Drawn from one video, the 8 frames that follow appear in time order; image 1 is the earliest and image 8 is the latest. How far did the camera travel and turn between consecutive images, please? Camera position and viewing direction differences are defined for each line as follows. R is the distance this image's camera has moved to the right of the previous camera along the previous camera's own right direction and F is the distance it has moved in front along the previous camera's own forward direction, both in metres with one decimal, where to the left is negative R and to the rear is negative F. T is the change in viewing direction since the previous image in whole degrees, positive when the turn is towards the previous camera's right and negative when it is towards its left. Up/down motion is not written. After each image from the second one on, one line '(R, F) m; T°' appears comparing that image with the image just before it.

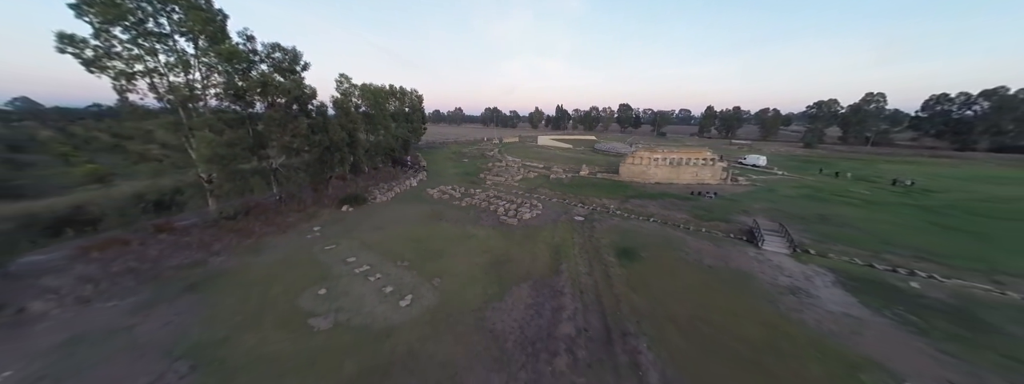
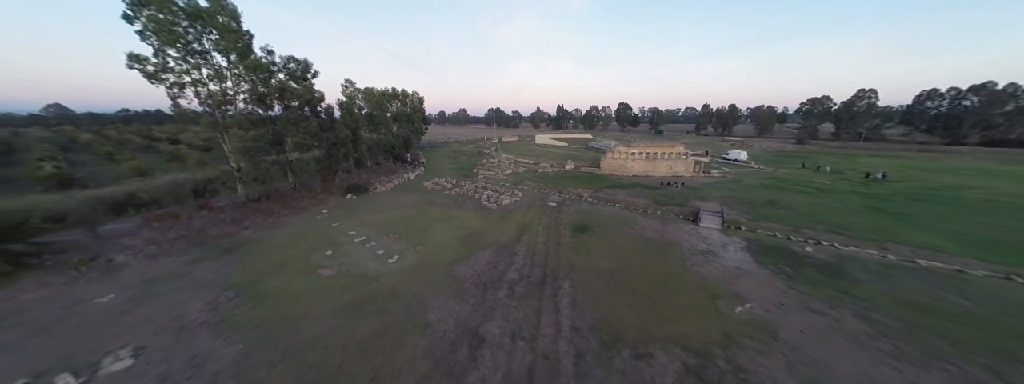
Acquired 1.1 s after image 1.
(+1.7, -2.1) m; -1°
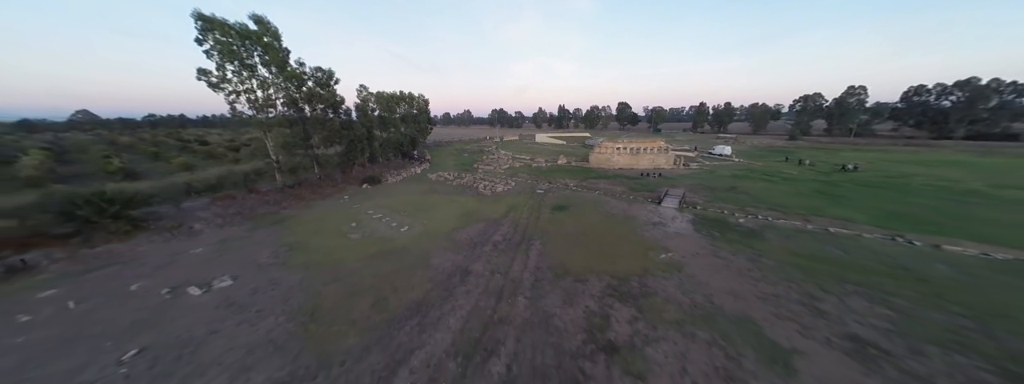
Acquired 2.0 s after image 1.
(+1.0, -2.6) m; -1°
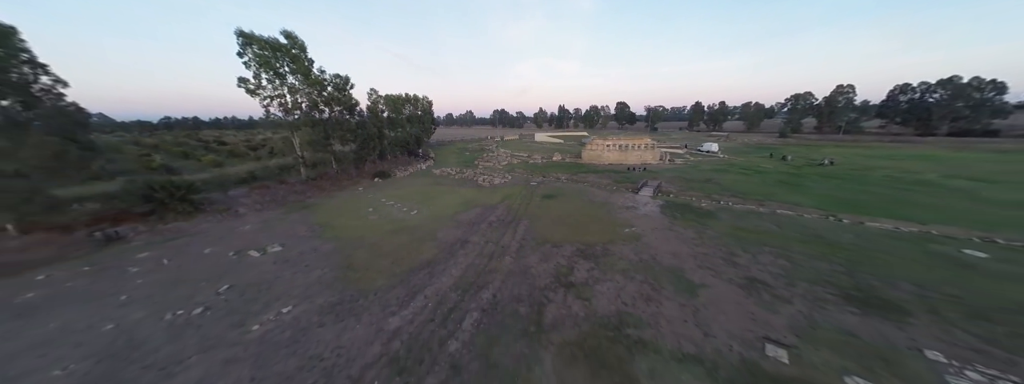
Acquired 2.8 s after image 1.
(+0.6, -2.2) m; -1°
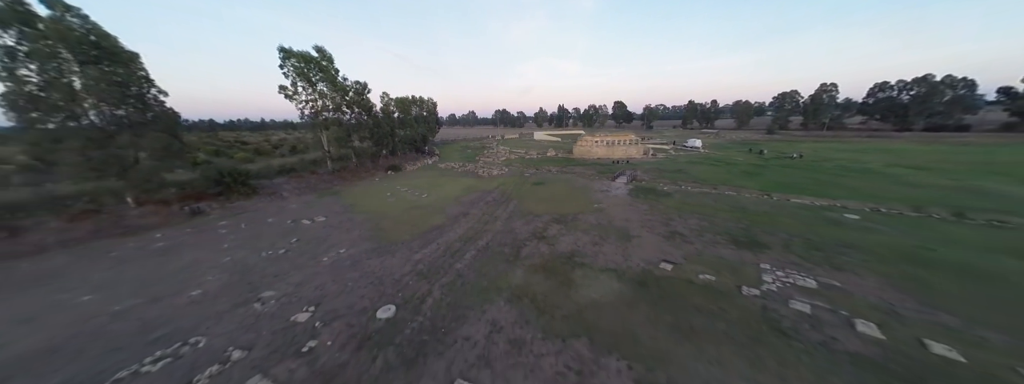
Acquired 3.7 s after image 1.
(+0.7, -3.1) m; -1°
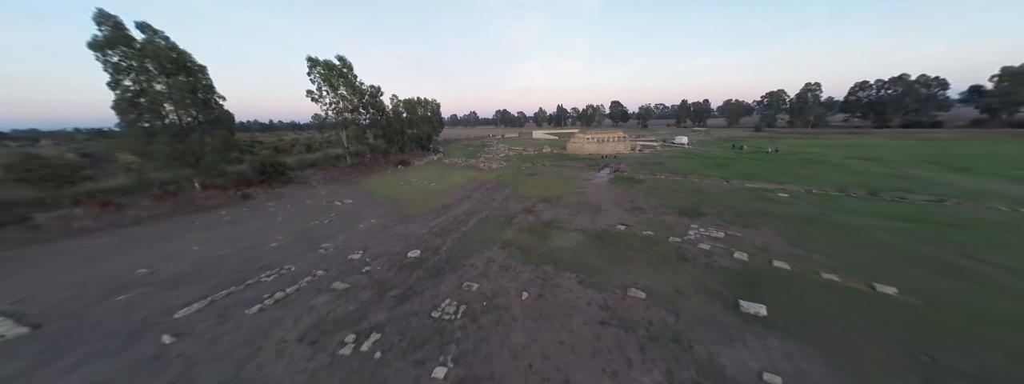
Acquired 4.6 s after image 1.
(+0.4, -2.9) m; 0°
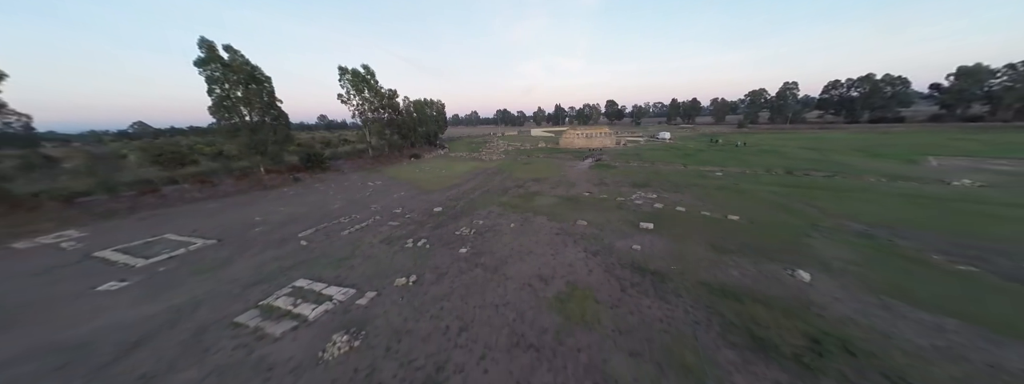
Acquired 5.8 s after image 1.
(+0.4, -4.3) m; 0°
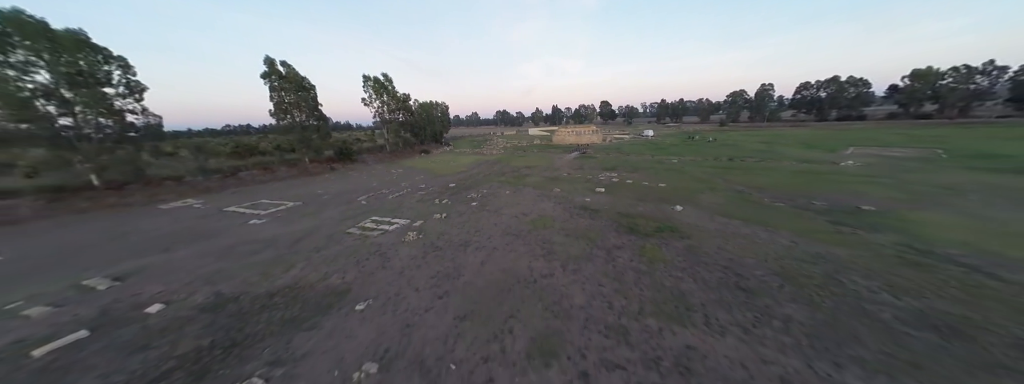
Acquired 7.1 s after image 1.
(+0.3, -4.7) m; 0°
